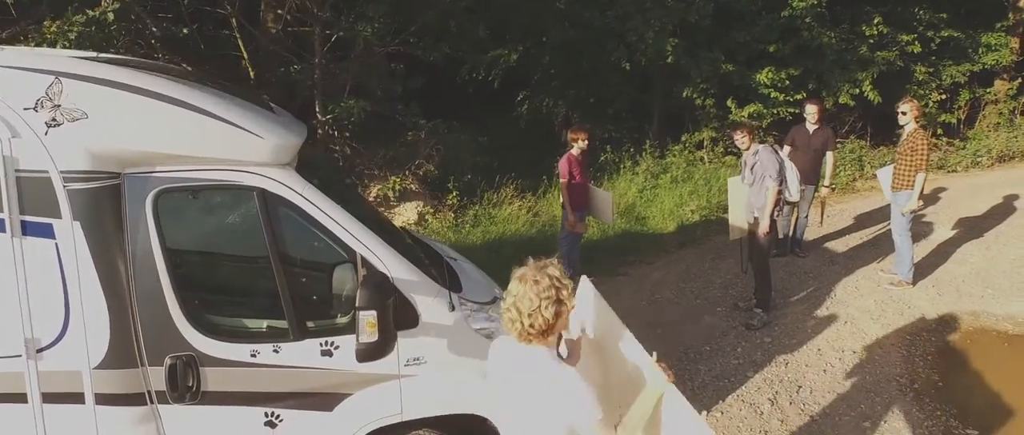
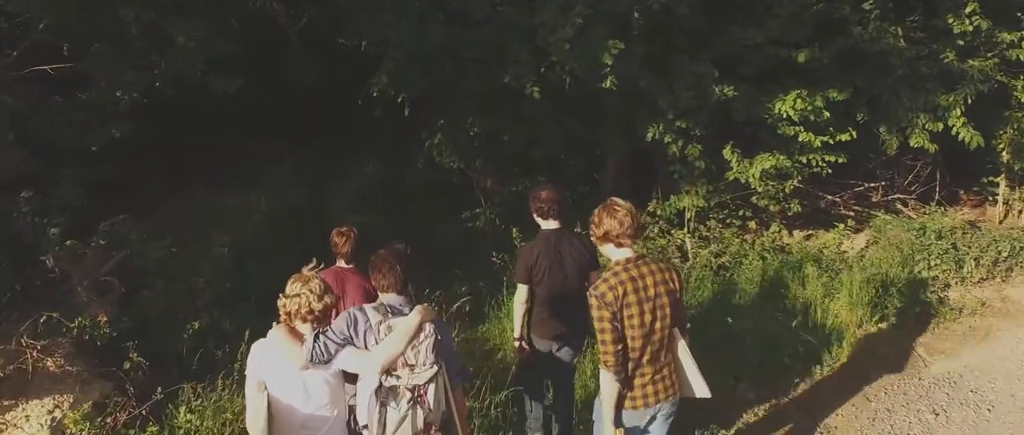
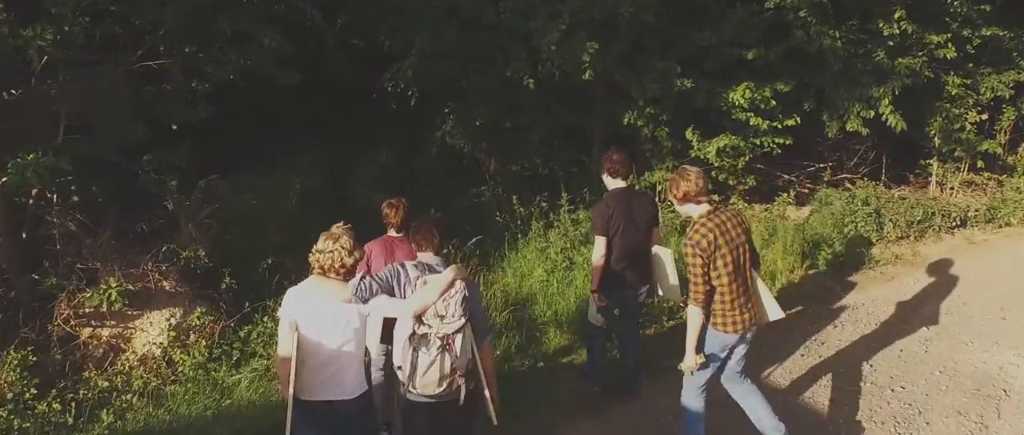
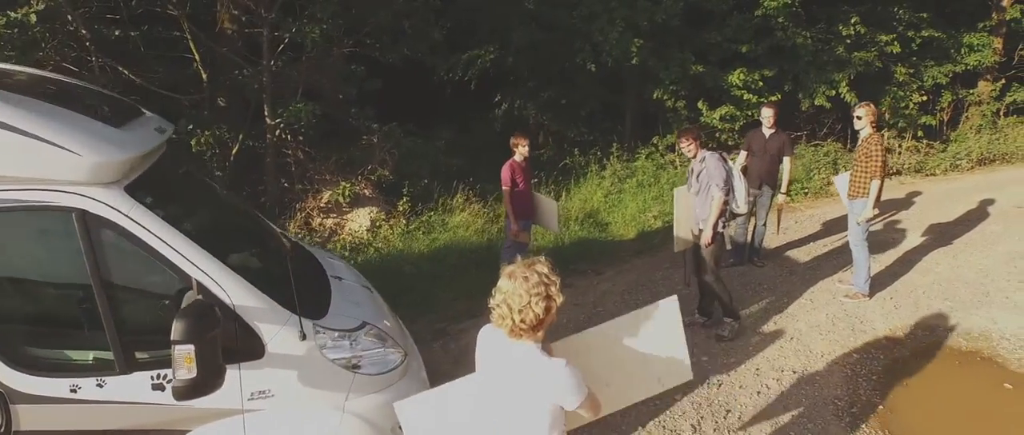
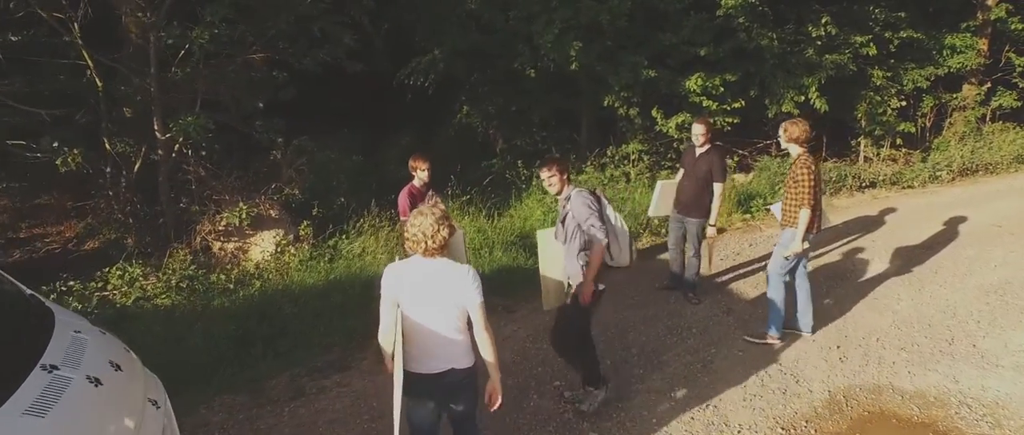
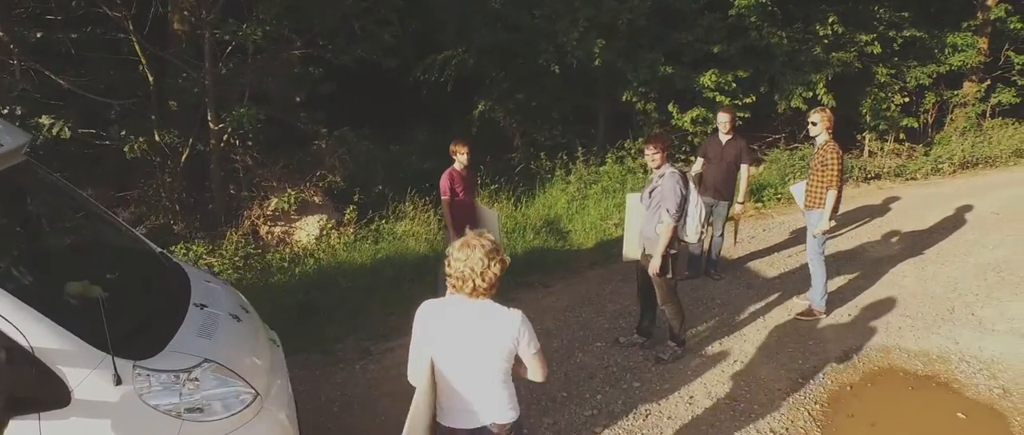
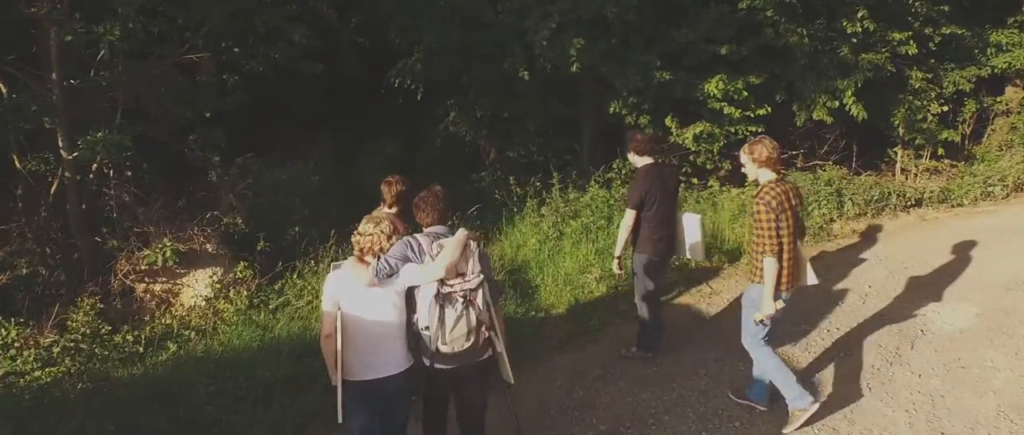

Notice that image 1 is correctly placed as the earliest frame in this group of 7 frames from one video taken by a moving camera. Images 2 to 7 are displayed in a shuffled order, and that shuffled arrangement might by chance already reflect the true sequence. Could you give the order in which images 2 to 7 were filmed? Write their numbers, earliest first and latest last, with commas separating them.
4, 6, 5, 7, 3, 2
